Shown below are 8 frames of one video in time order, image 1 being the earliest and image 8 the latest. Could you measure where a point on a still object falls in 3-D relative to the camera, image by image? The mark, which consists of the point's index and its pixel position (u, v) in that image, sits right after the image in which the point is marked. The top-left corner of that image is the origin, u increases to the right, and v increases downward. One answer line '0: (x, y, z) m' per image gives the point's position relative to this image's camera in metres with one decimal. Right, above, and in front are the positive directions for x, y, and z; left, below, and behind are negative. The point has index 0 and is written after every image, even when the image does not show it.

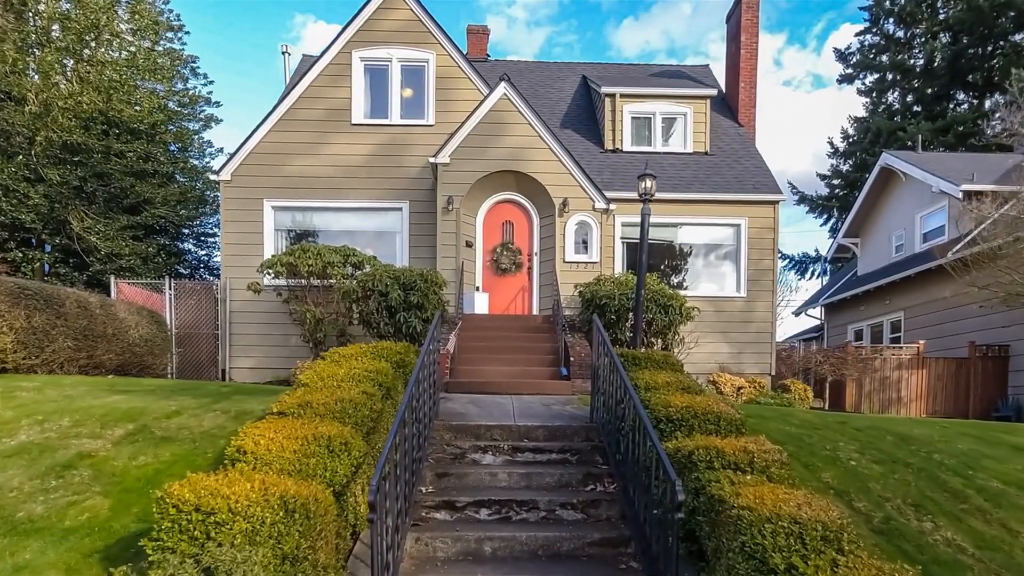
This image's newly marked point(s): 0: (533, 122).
0: (+0.4, +3.0, +11.5) m
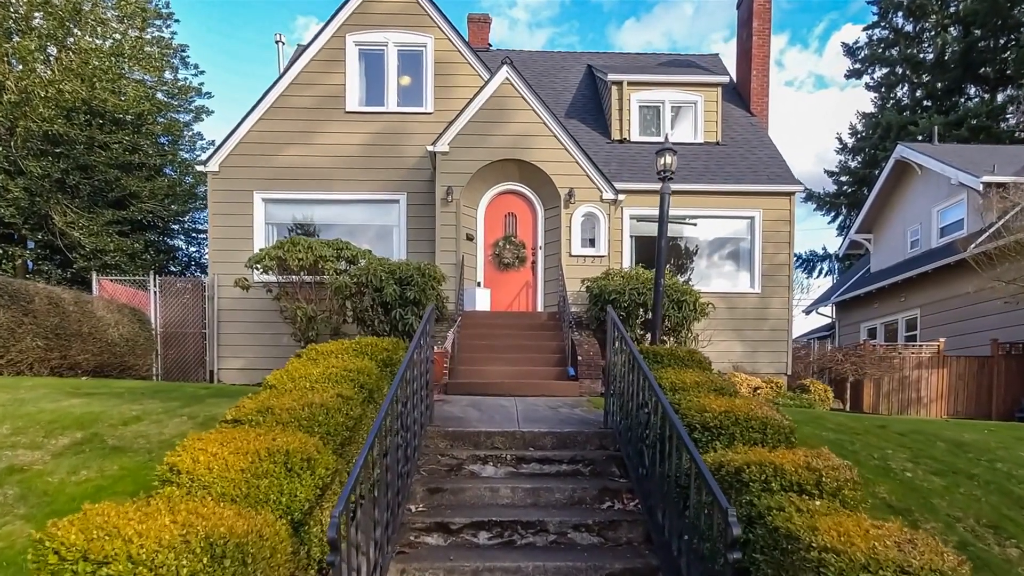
0: (+0.4, +3.0, +10.9) m
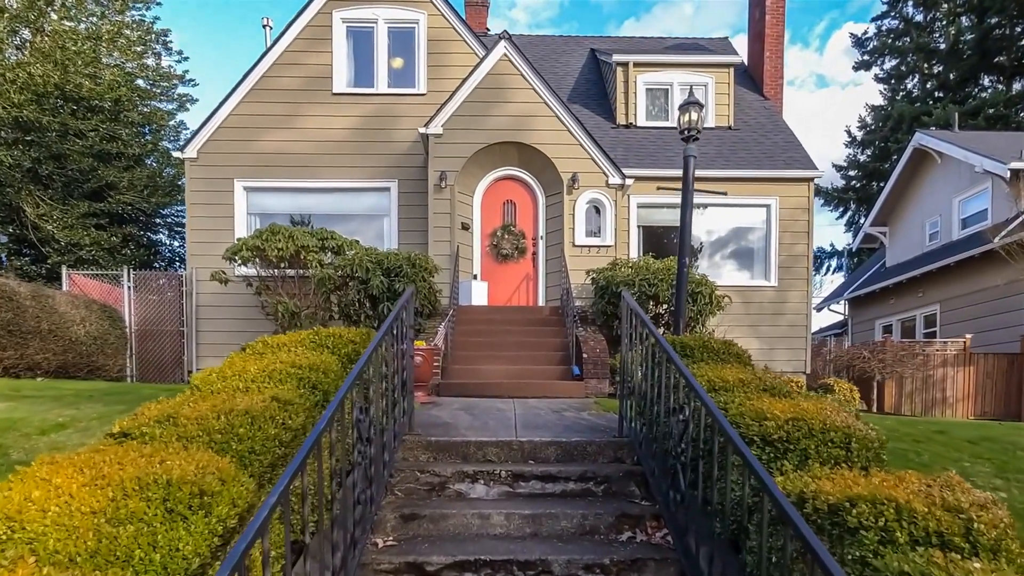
0: (+0.4, +3.1, +10.1) m
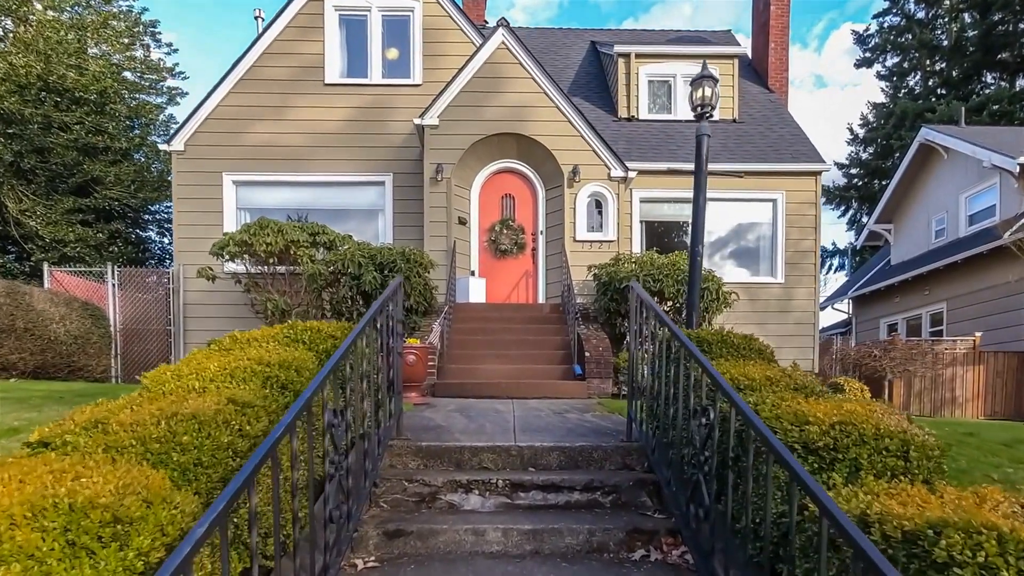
0: (+0.4, +3.2, +9.7) m
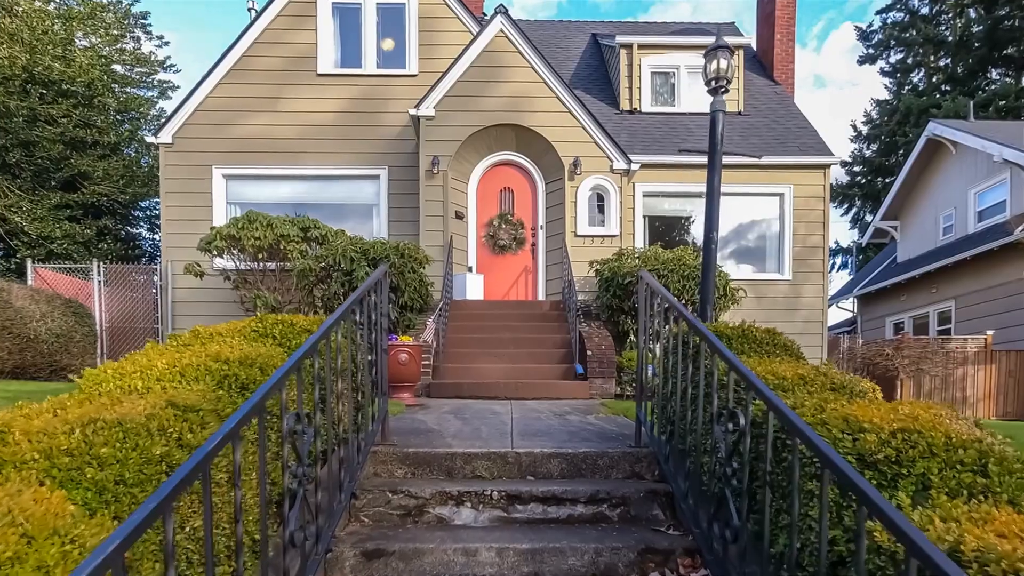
0: (+0.4, +3.3, +9.4) m
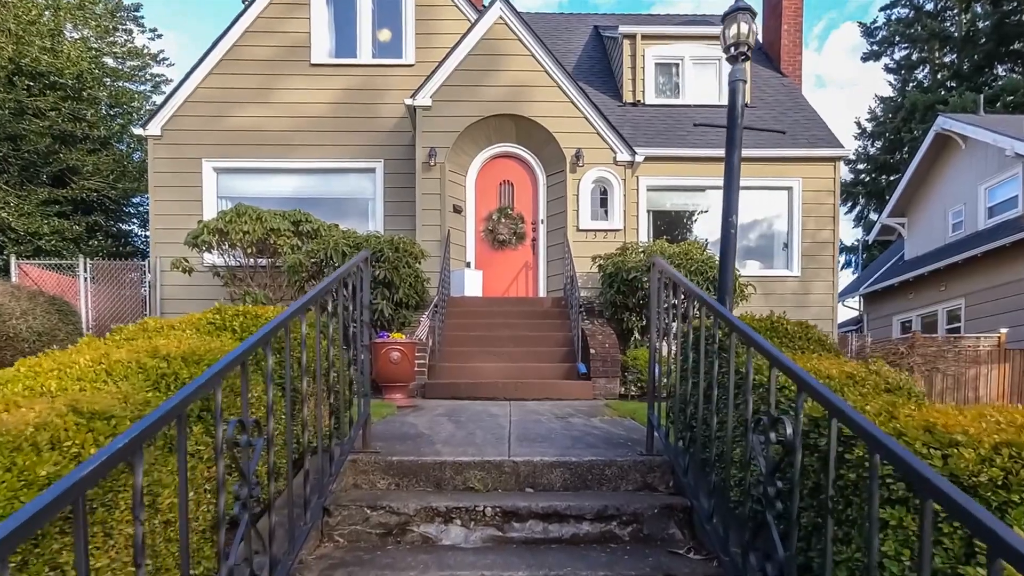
0: (+0.4, +3.3, +9.1) m
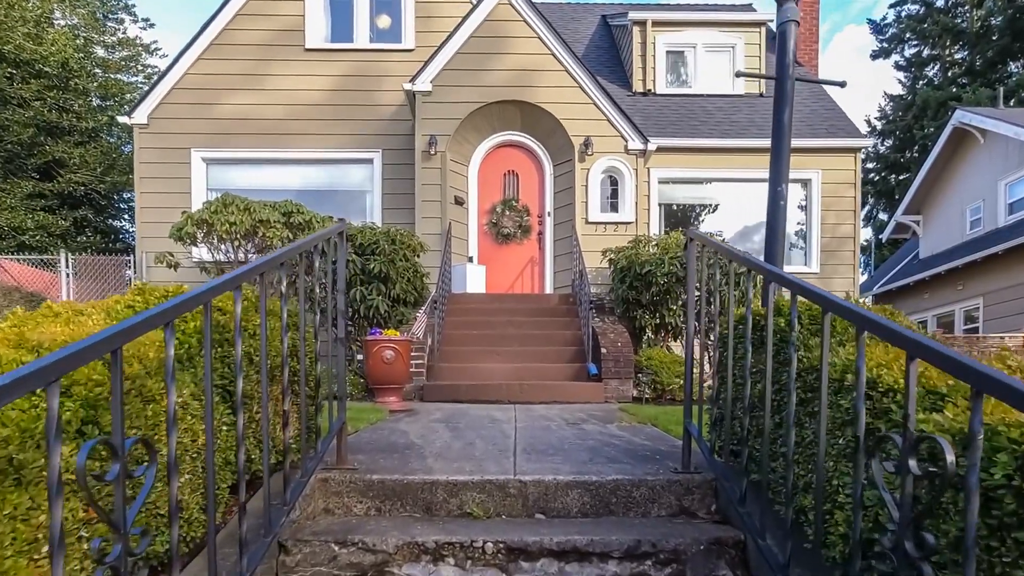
0: (+0.4, +3.4, +8.5) m
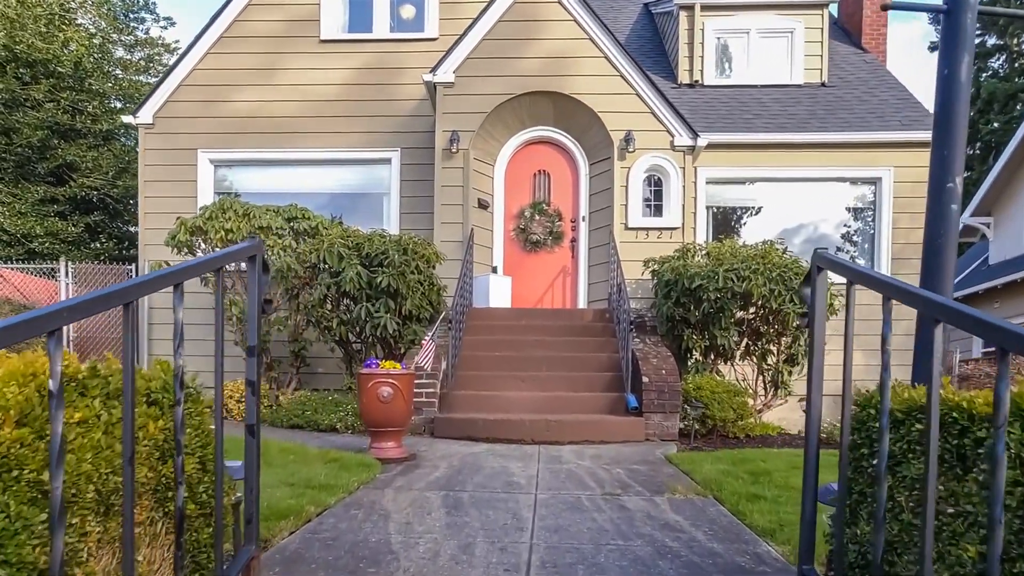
0: (+0.8, +3.2, +7.6) m
